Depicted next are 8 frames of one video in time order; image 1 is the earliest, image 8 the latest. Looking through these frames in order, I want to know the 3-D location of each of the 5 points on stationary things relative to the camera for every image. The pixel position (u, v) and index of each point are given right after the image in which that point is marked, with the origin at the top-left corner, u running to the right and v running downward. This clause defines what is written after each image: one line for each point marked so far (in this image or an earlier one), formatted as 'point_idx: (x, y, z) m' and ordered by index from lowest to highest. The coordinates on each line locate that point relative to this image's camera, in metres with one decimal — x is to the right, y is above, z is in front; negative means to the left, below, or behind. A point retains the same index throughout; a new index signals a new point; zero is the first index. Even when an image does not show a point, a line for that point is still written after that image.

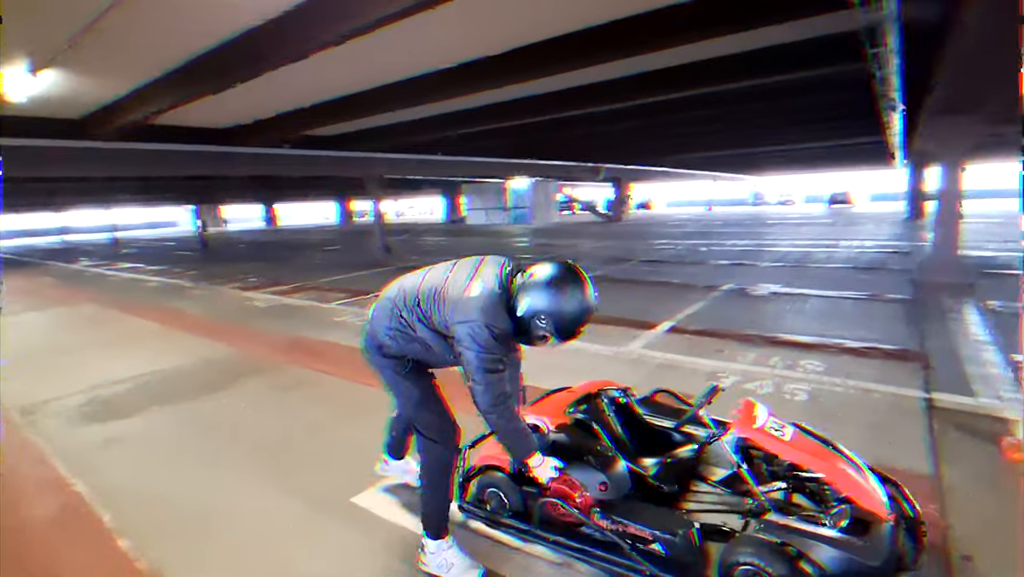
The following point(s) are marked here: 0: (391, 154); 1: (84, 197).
0: (-2.5, +2.8, +10.7) m
1: (-13.8, +3.0, +16.6) m
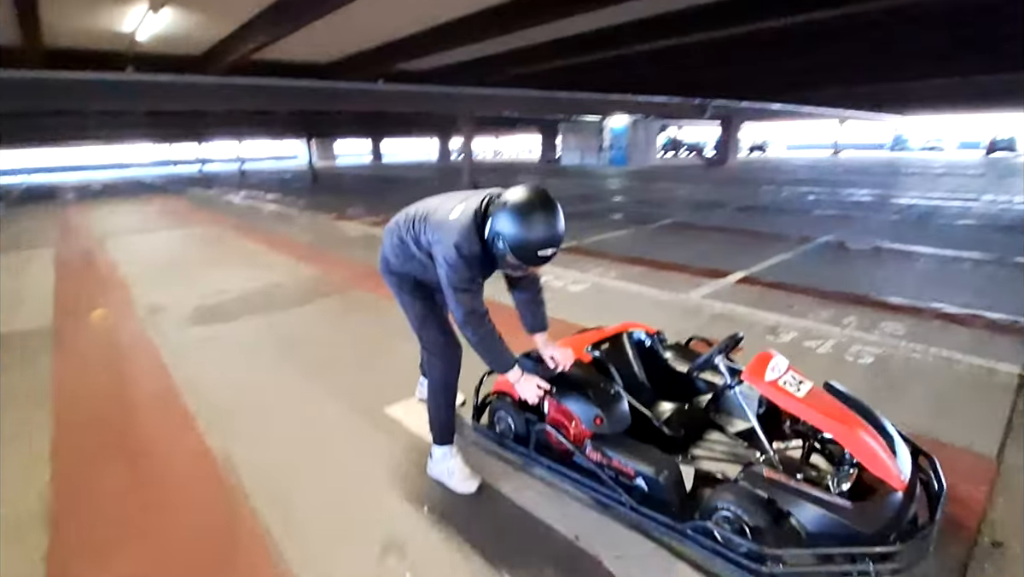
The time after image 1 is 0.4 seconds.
0: (-0.7, +4.1, +10.6) m
1: (-10.6, +5.7, +18.4) m
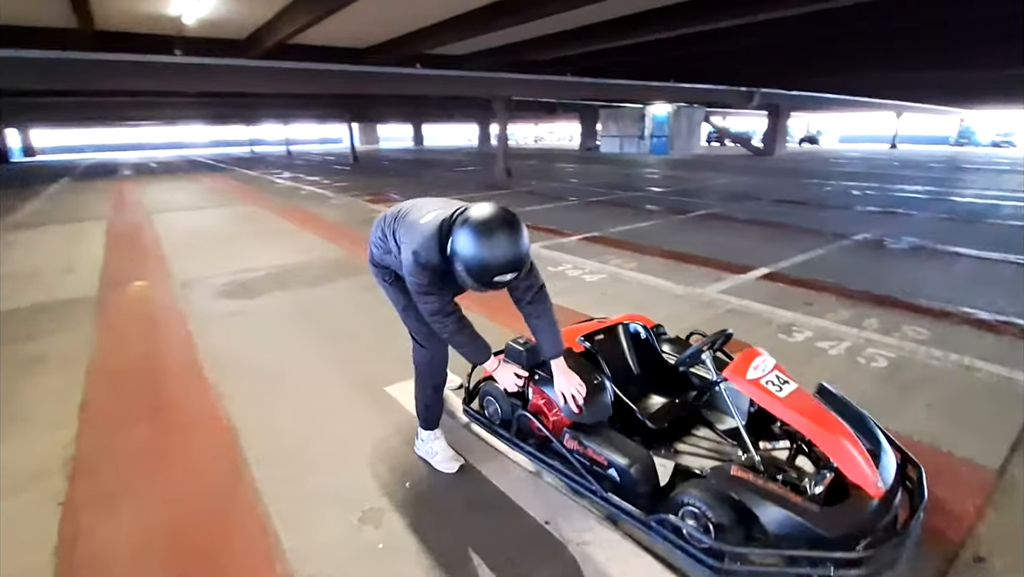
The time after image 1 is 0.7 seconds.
0: (+0.1, +4.4, +10.5) m
1: (-9.3, +6.6, +19.0) m
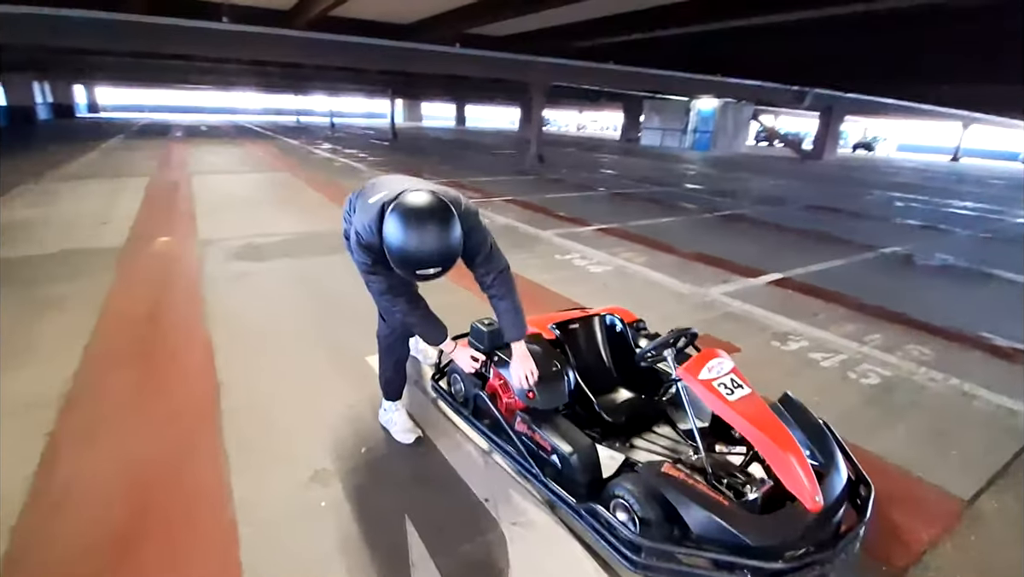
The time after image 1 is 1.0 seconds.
0: (+0.8, +4.7, +10.4) m
1: (-7.7, +7.8, +19.3) m
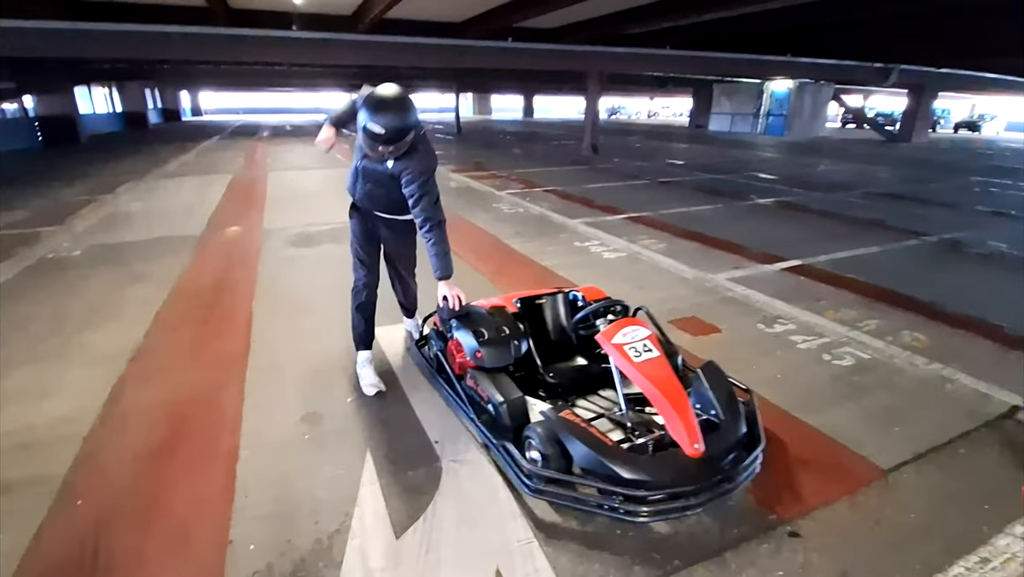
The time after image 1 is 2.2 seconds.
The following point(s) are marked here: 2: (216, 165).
0: (+1.8, +4.9, +10.4) m
1: (-5.4, +8.3, +20.4) m
2: (-6.9, +2.9, +12.0) m
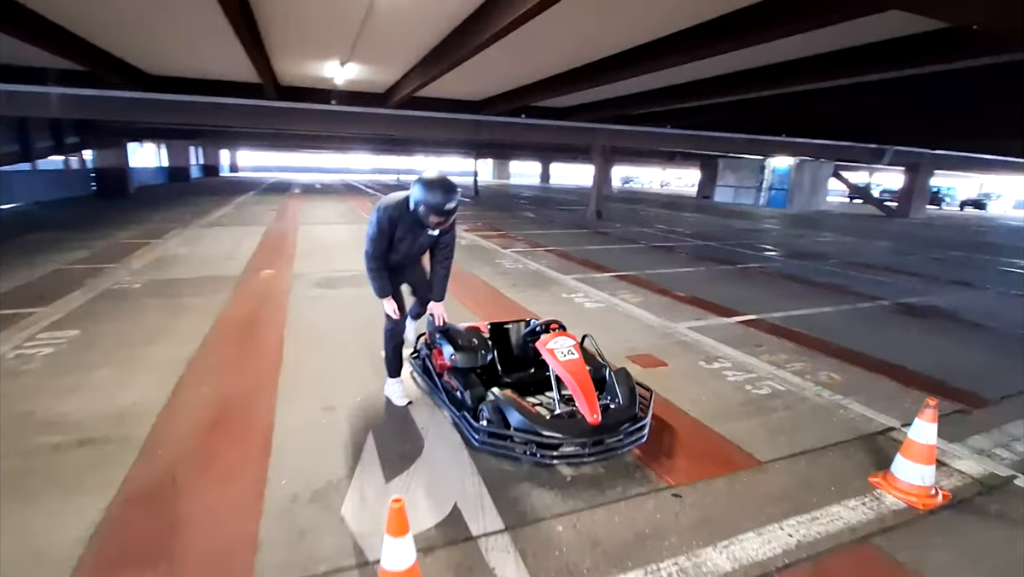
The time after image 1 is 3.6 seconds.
0: (+2.1, +3.7, +11.6) m
1: (-4.7, +6.1, +22.1) m
2: (-6.7, +1.8, +13.2) m
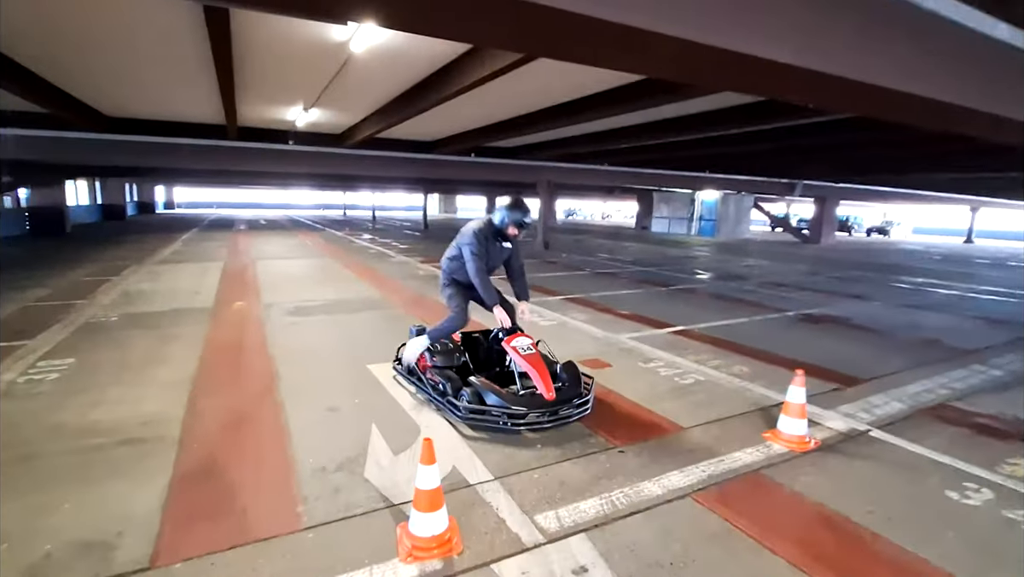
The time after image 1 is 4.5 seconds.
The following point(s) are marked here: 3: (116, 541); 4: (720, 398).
0: (+0.9, +3.1, +12.7) m
1: (-7.0, +4.7, +22.6) m
2: (-8.0, +0.9, +13.3) m
3: (-1.7, -1.1, +2.2) m
4: (+1.6, -0.9, +4.0) m
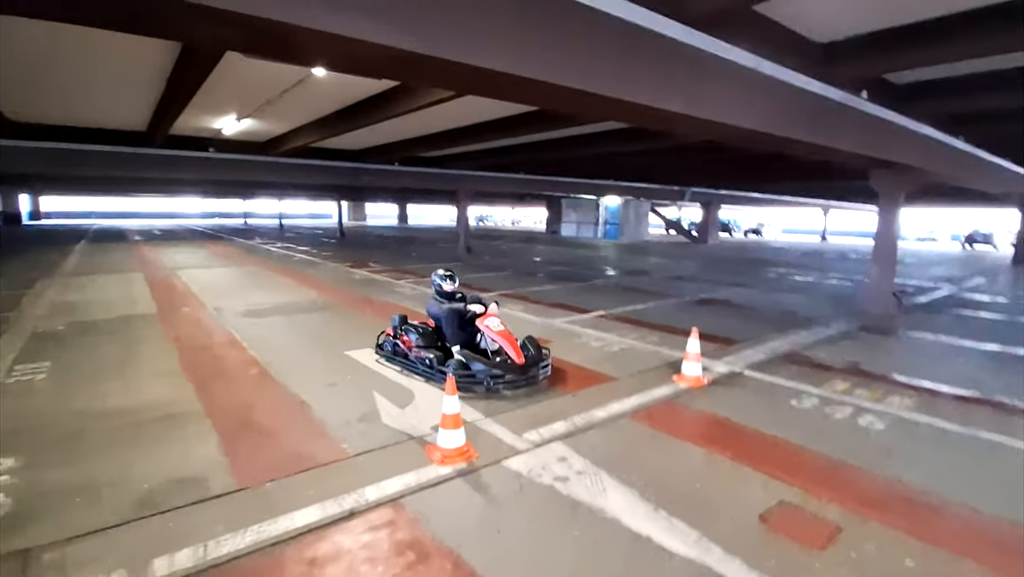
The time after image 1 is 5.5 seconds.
0: (-1.1, +3.0, +13.6) m
1: (-10.6, +4.2, +22.0) m
2: (-9.8, +0.6, +12.6) m
3: (-1.7, -1.0, +2.8) m
4: (+1.3, -0.7, +5.1) m
